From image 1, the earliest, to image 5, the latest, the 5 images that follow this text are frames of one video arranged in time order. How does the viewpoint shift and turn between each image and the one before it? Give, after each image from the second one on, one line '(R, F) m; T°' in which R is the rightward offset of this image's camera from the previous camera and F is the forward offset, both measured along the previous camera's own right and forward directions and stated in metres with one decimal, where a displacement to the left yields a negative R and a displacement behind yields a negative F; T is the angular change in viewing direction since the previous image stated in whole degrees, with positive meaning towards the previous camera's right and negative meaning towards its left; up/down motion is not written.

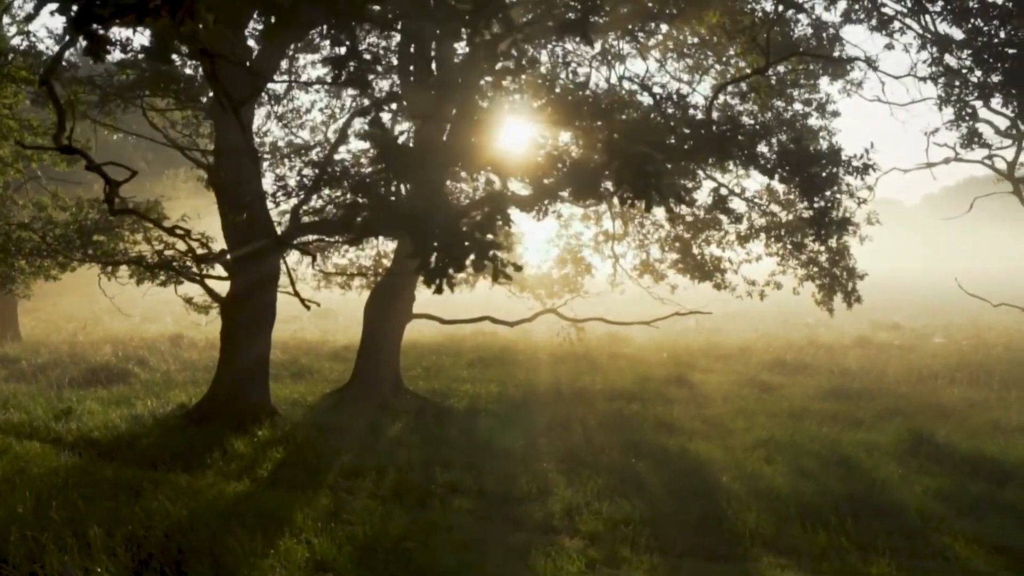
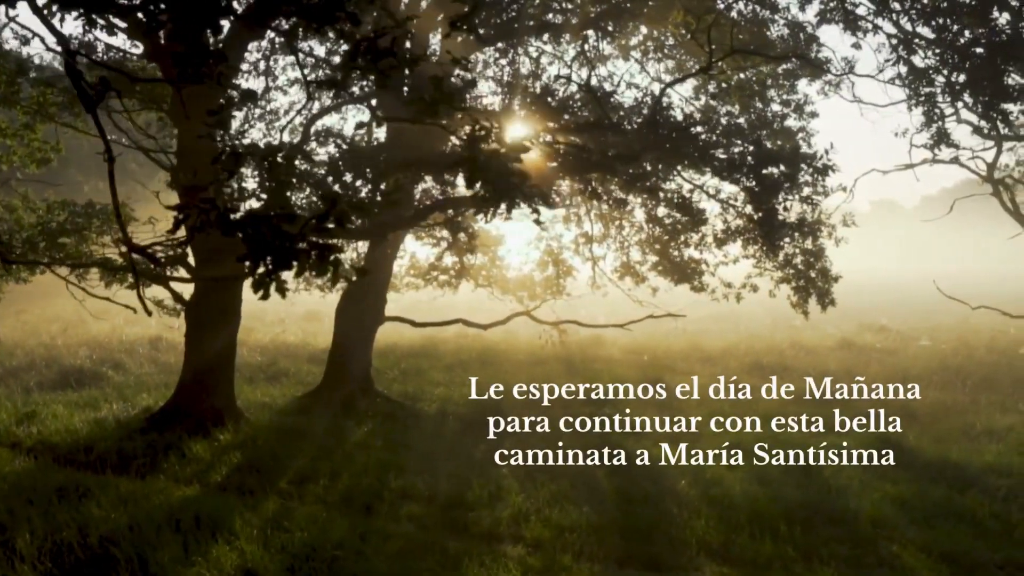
(+0.5, +0.1) m; 0°
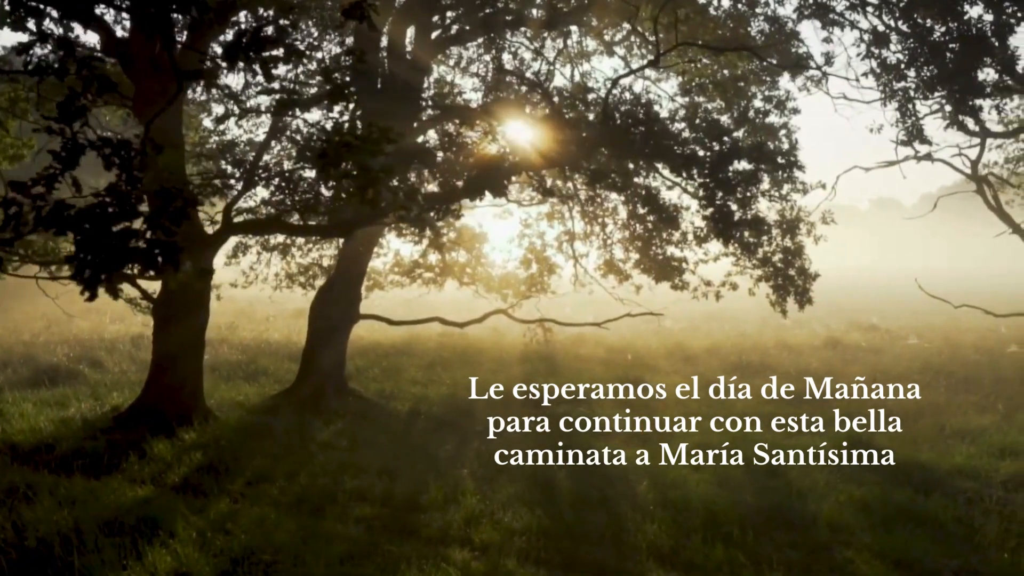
(+0.4, +0.1) m; 0°
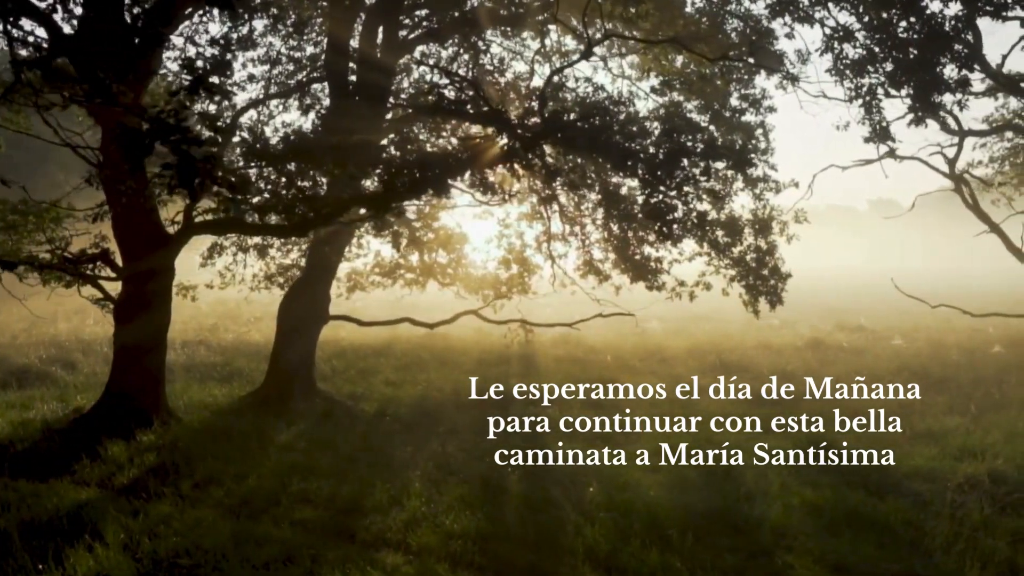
(+0.5, +0.1) m; 0°
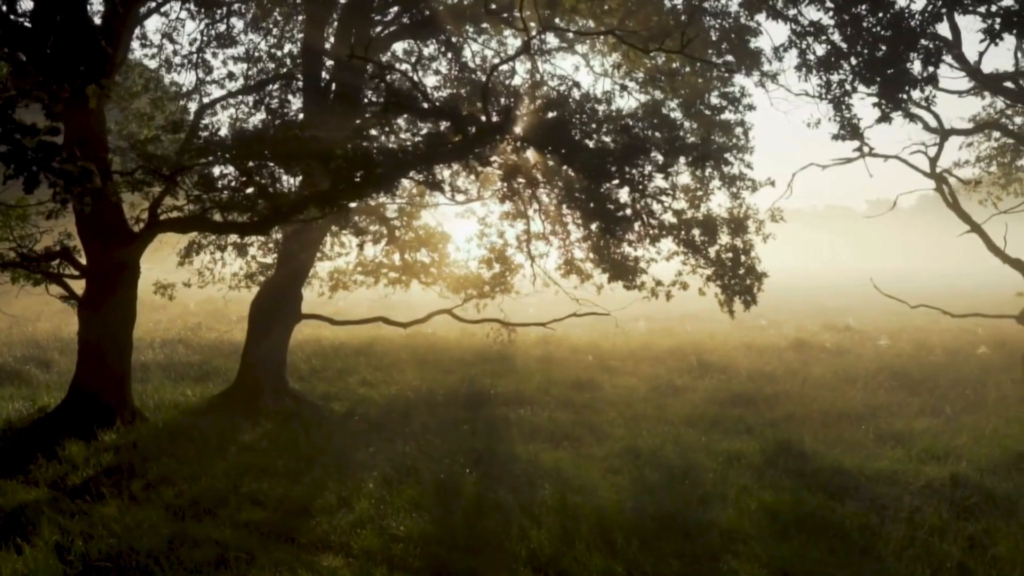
(+0.5, +0.1) m; 0°
